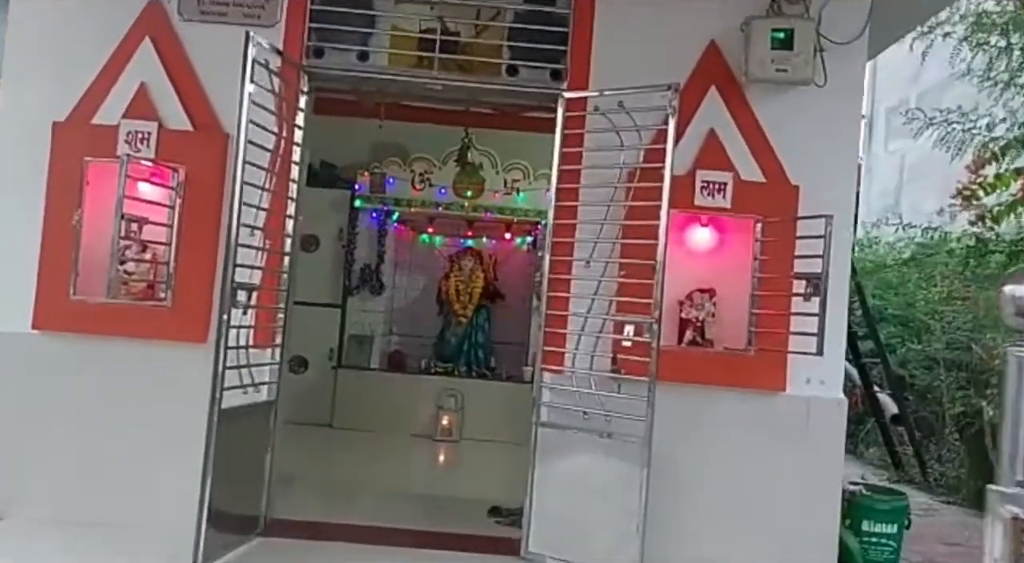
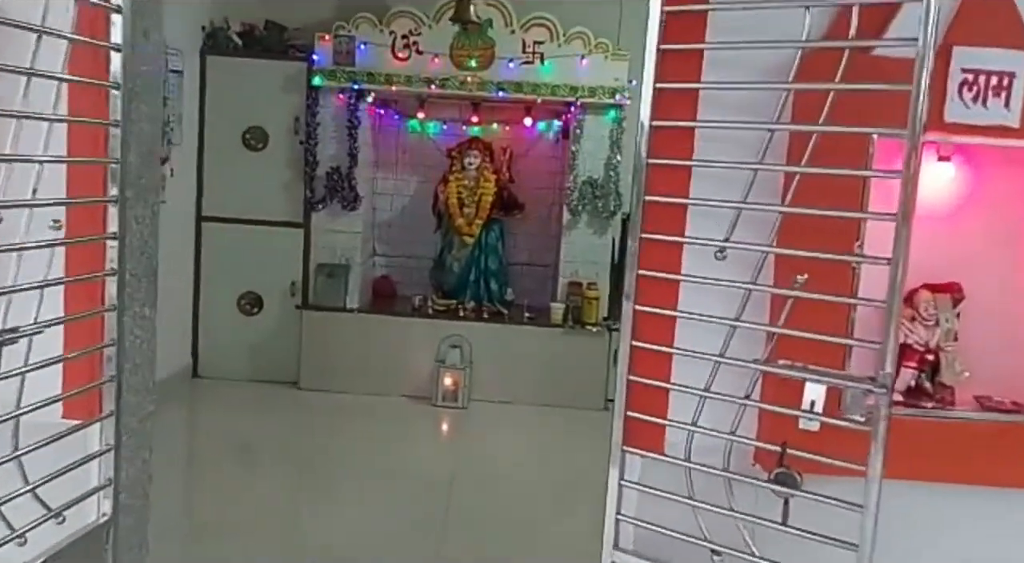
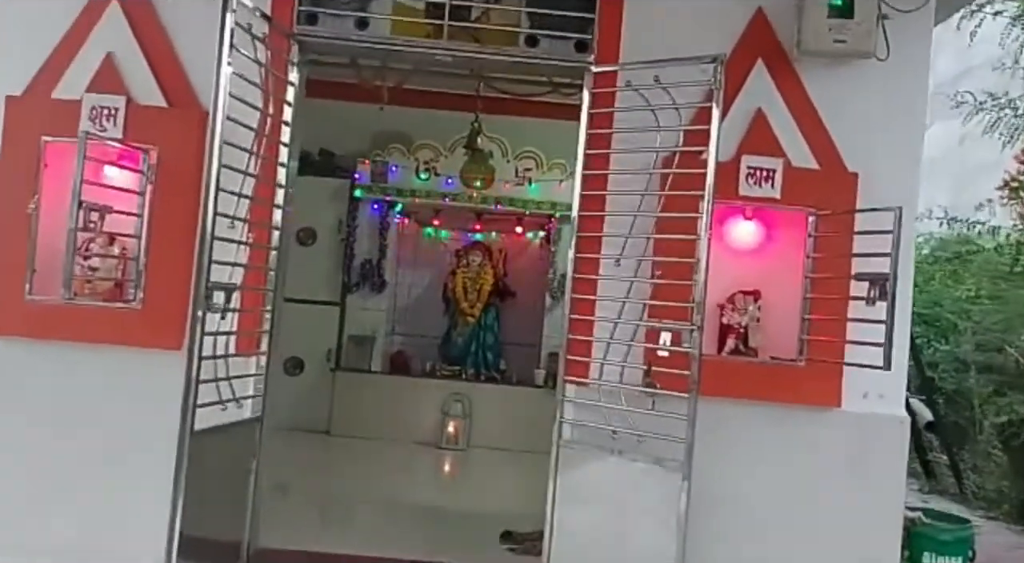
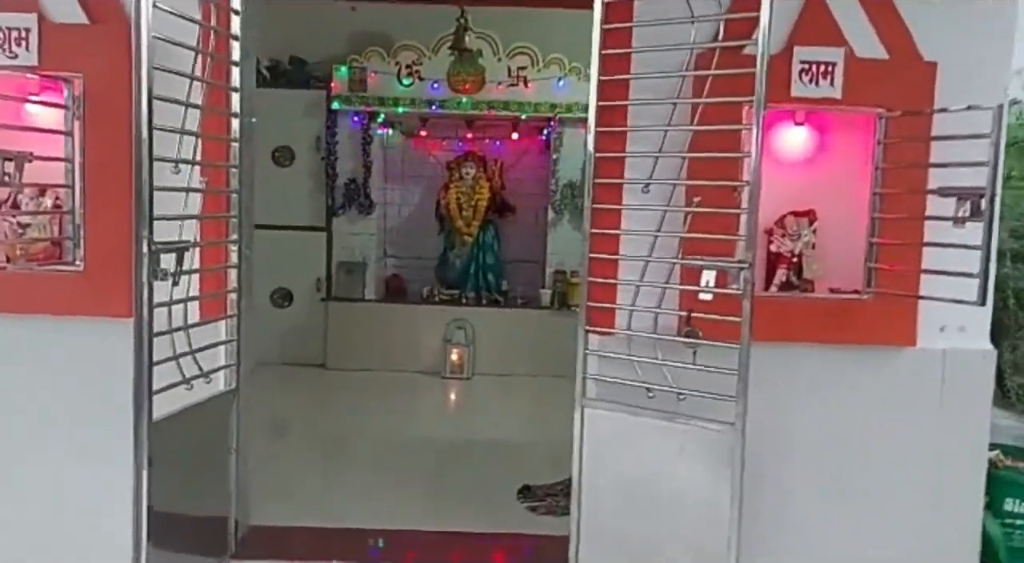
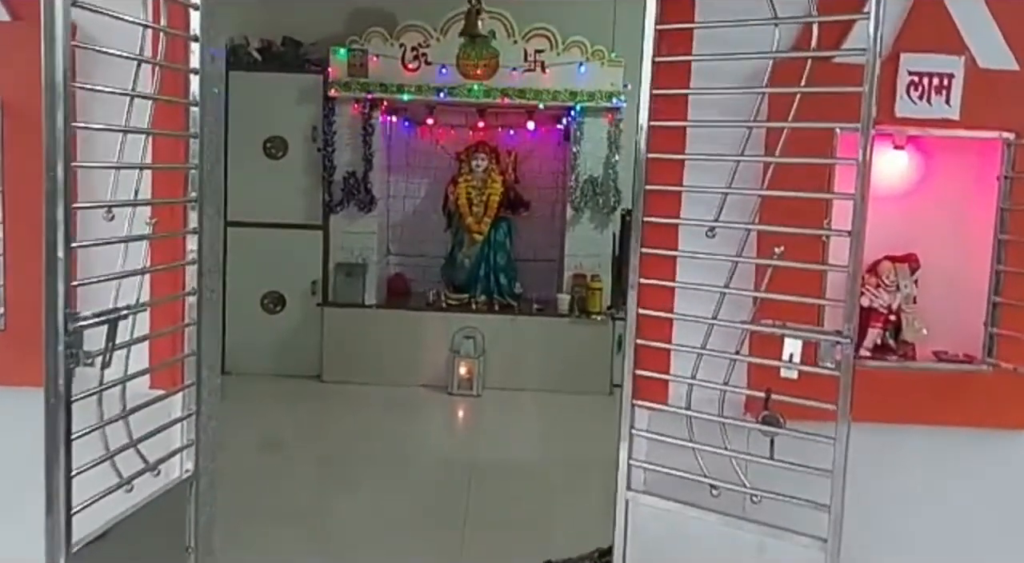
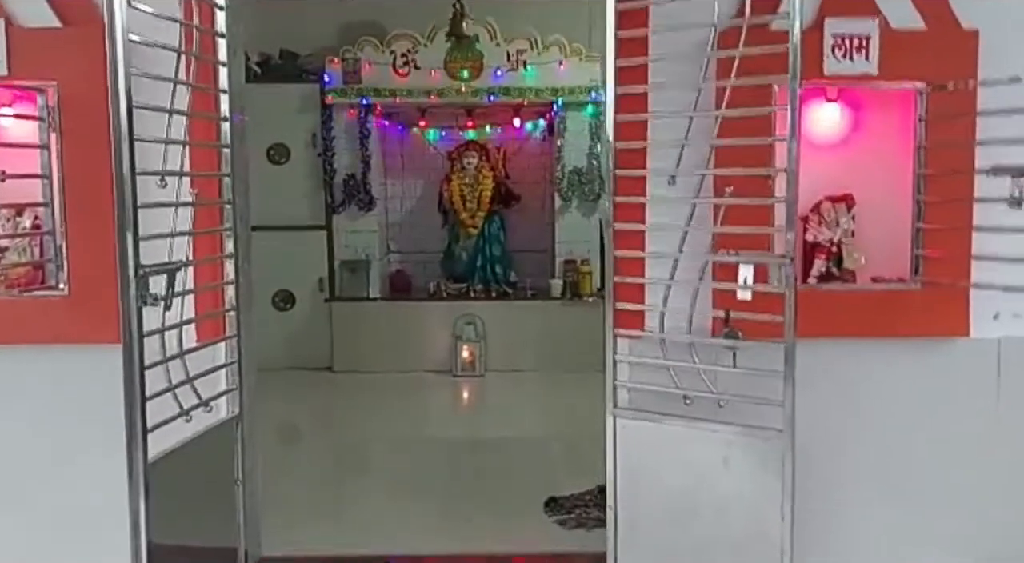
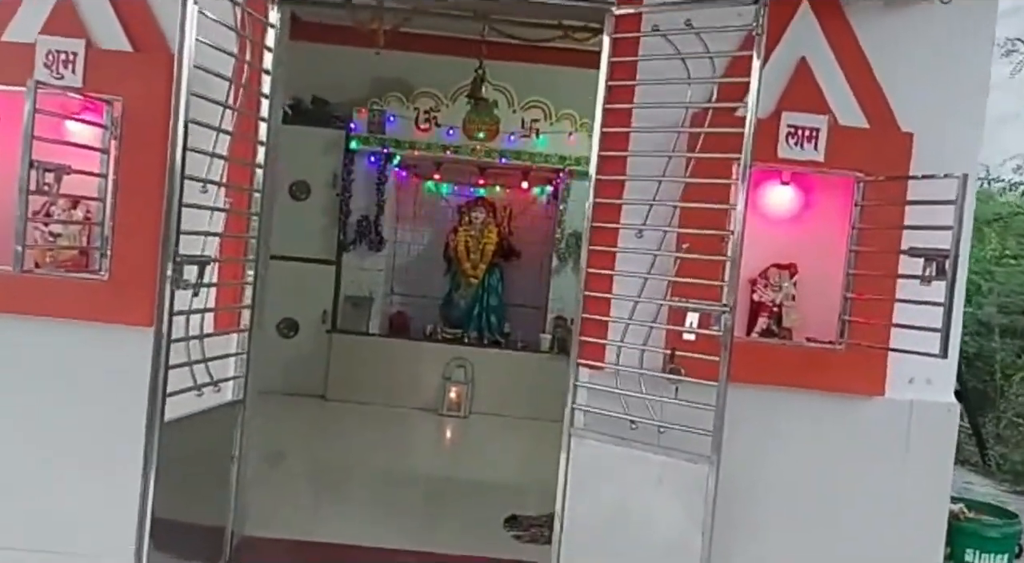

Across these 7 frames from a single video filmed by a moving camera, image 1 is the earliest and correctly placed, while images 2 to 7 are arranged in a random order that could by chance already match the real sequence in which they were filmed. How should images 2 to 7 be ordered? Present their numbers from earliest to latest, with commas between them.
3, 7, 4, 6, 5, 2
